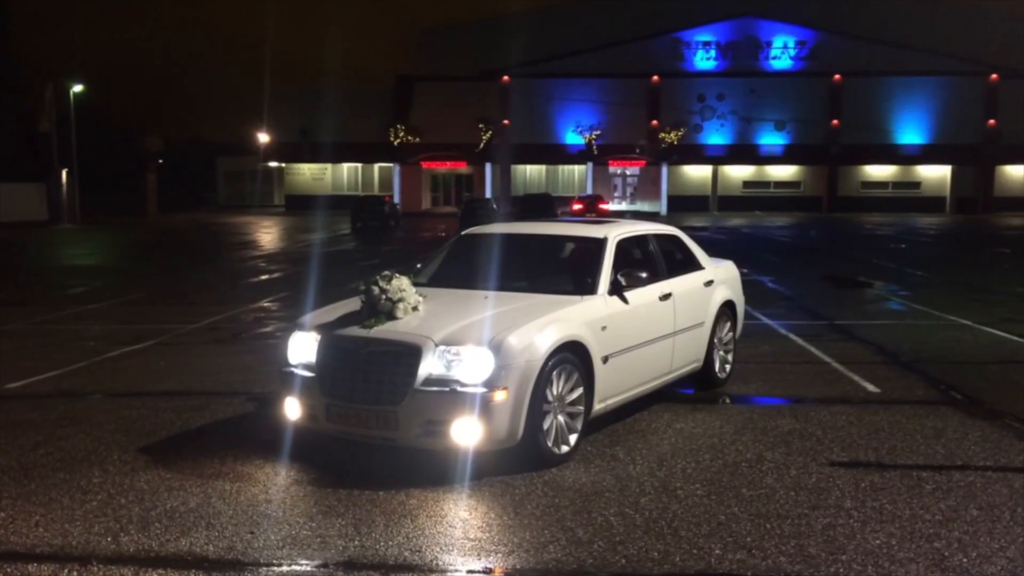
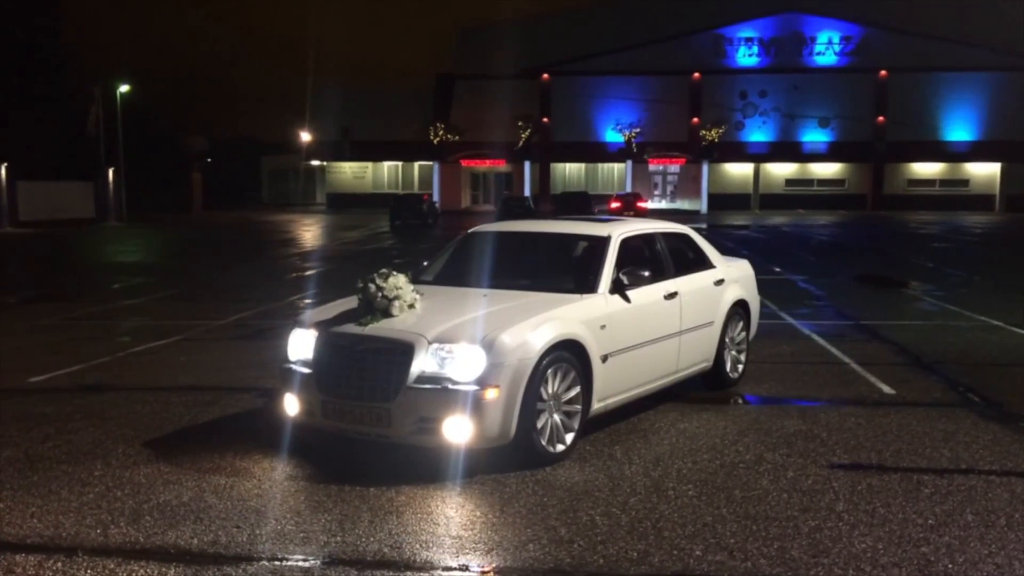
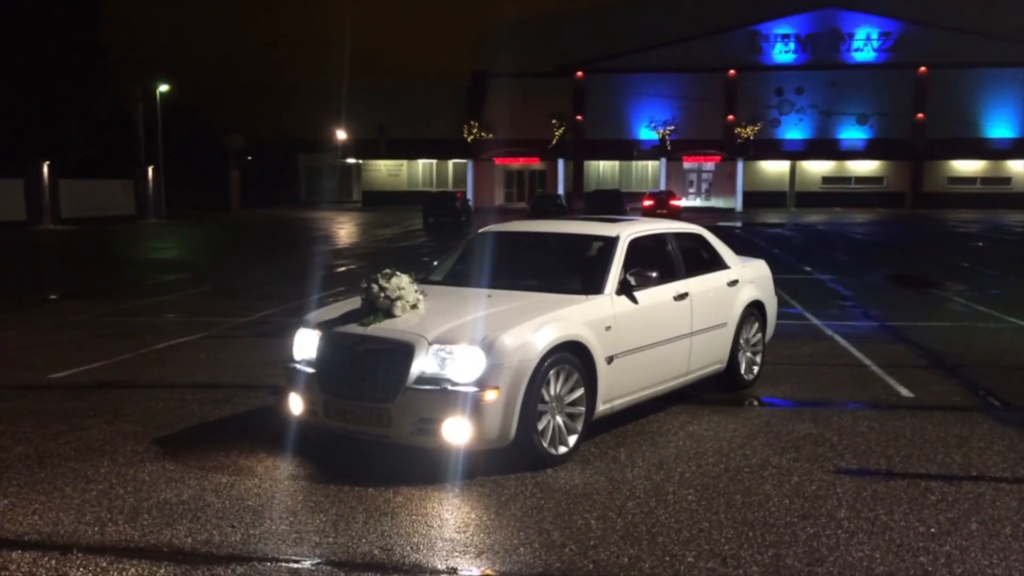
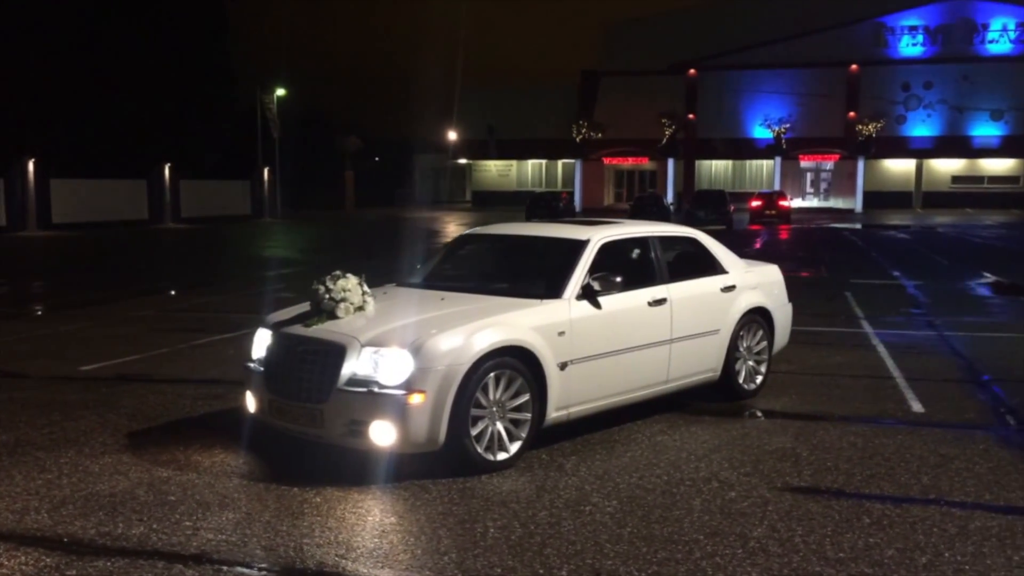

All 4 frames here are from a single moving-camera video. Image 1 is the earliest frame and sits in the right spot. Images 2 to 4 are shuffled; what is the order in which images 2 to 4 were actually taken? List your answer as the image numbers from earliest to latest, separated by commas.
2, 3, 4
